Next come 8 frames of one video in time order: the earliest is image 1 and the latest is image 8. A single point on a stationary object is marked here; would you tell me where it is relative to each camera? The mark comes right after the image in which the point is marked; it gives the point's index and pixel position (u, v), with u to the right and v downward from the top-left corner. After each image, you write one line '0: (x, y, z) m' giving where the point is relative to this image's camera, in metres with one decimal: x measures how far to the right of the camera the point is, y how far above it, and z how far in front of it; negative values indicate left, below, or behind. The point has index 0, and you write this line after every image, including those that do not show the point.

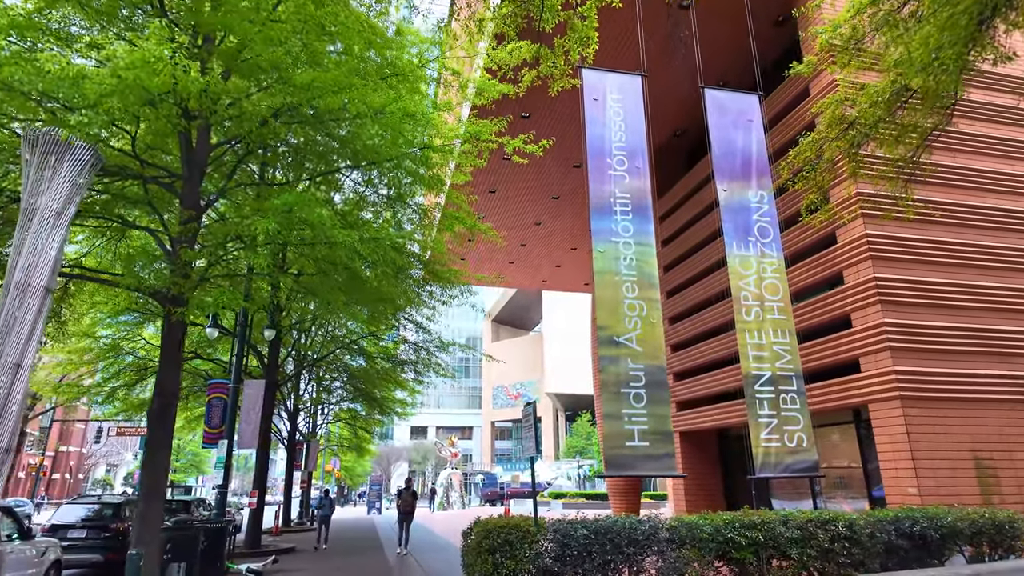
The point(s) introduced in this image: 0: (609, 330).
0: (+1.8, -0.8, +10.7) m
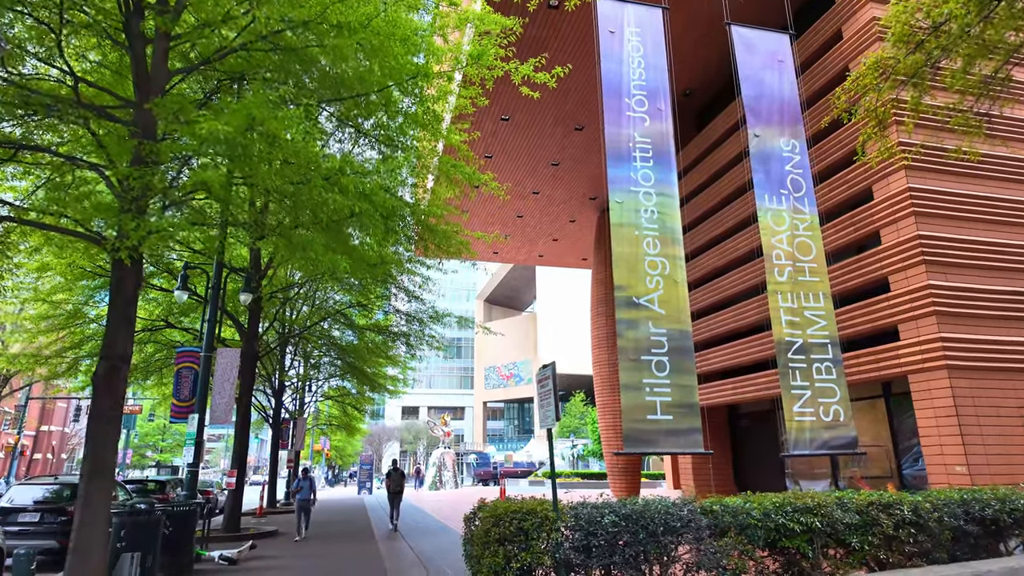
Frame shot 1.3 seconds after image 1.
0: (+1.9, -0.1, +9.5) m
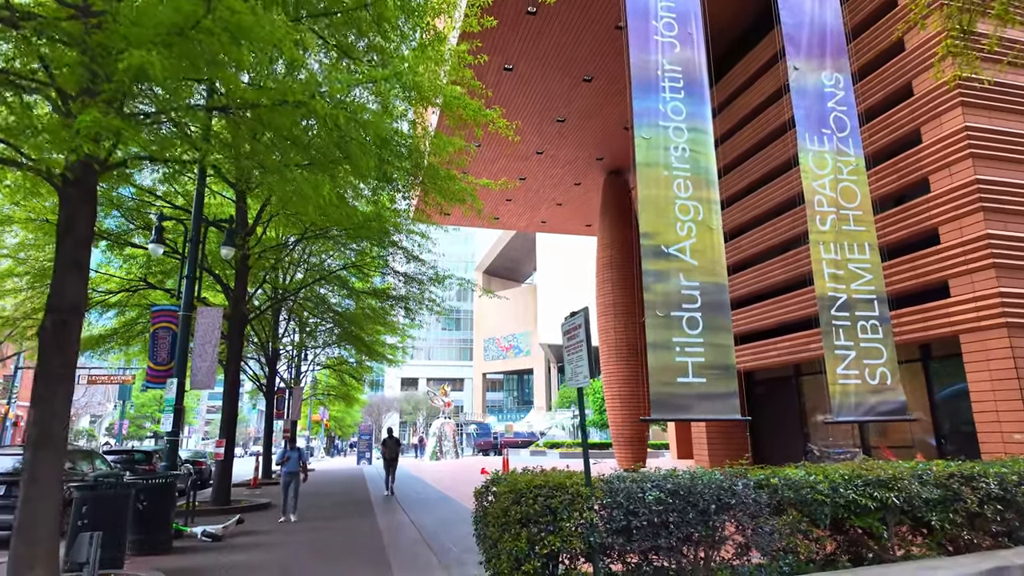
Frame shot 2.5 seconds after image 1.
0: (+2.1, +0.7, +8.4) m
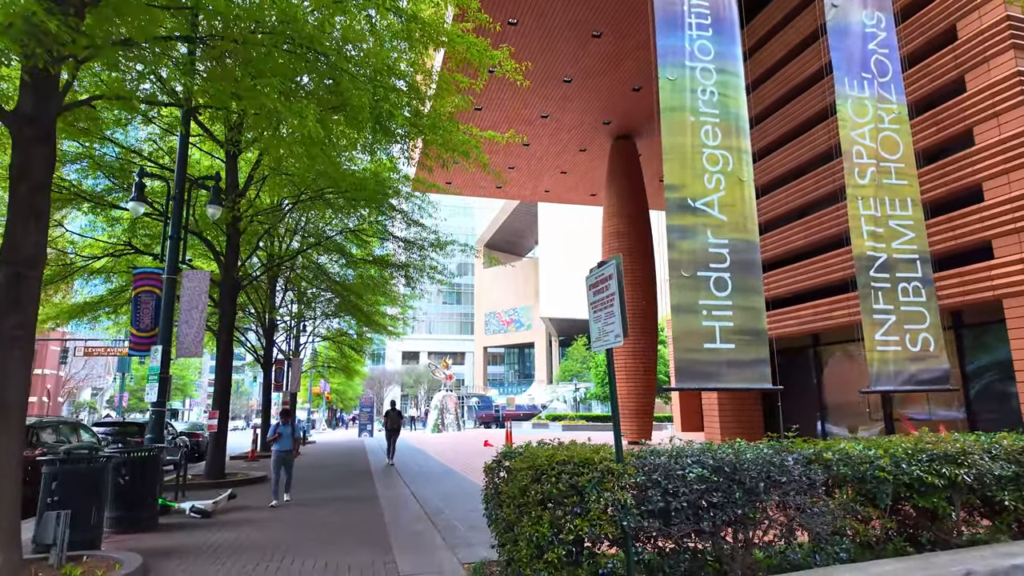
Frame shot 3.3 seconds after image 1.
0: (+2.2, +1.3, +7.6) m
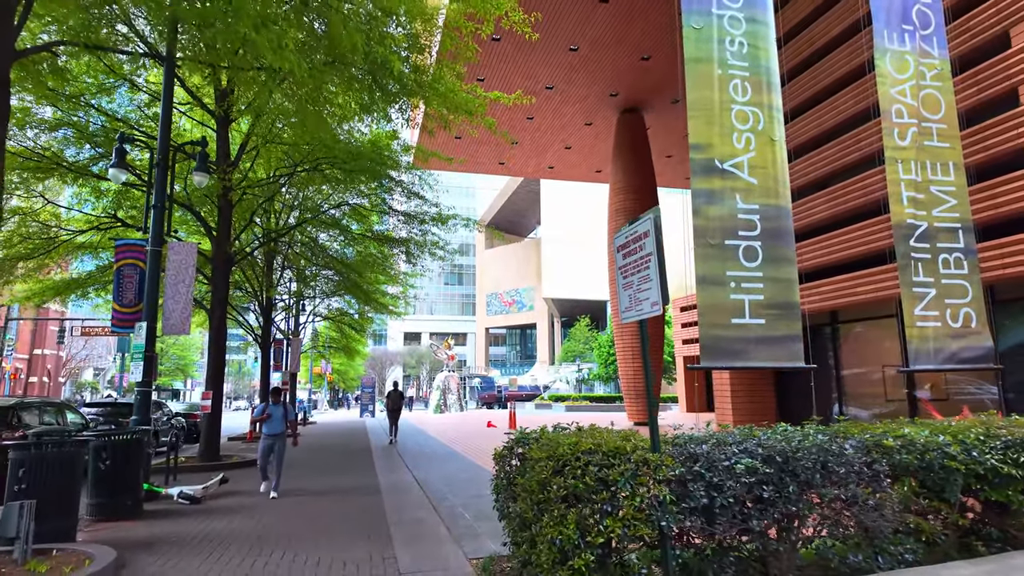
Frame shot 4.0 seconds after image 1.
0: (+2.4, +1.6, +6.9) m
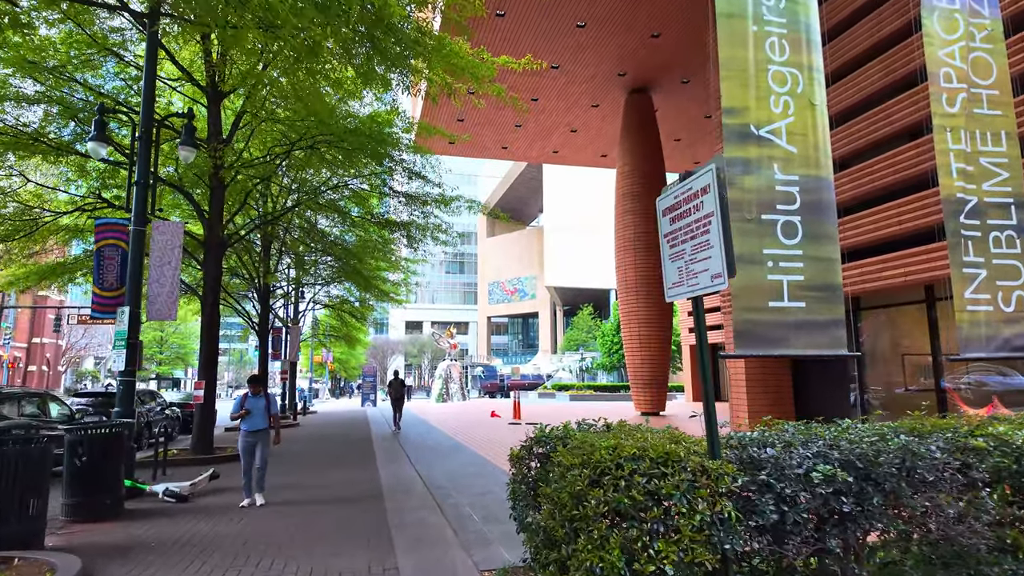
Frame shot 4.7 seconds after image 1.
0: (+2.5, +1.8, +6.2) m
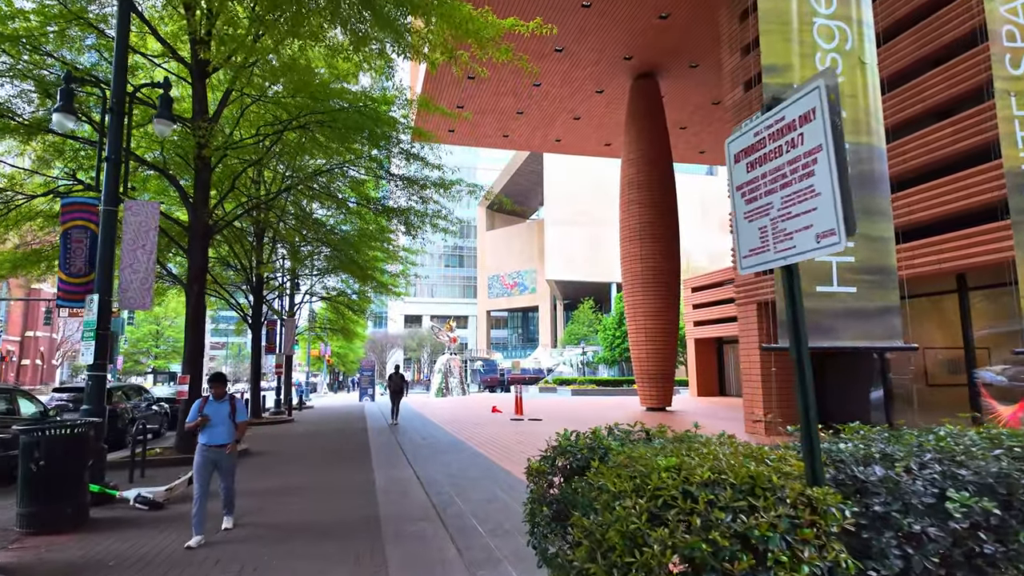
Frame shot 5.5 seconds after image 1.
0: (+2.6, +2.0, +5.5) m
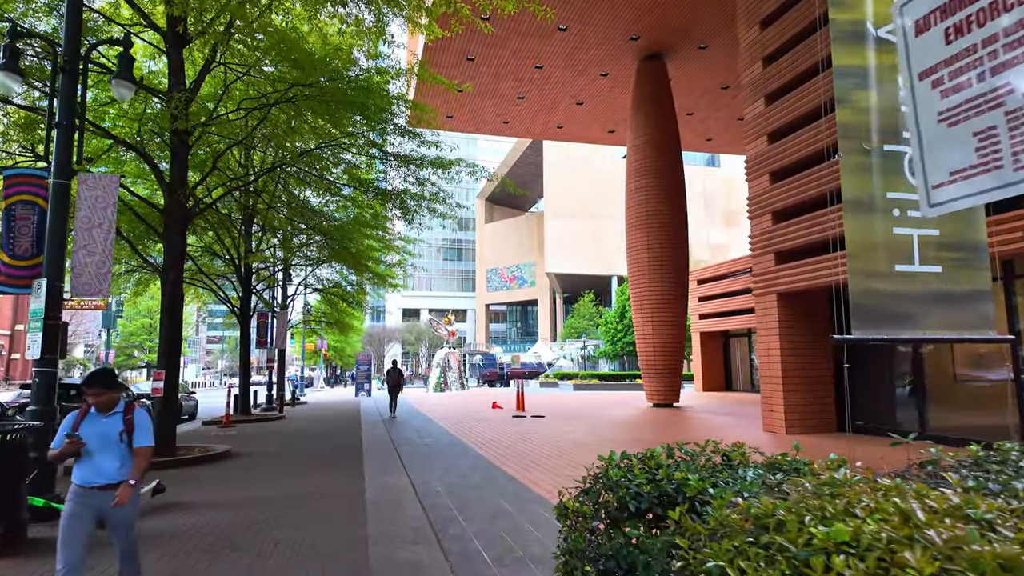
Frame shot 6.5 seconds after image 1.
0: (+2.7, +2.2, +4.5) m
